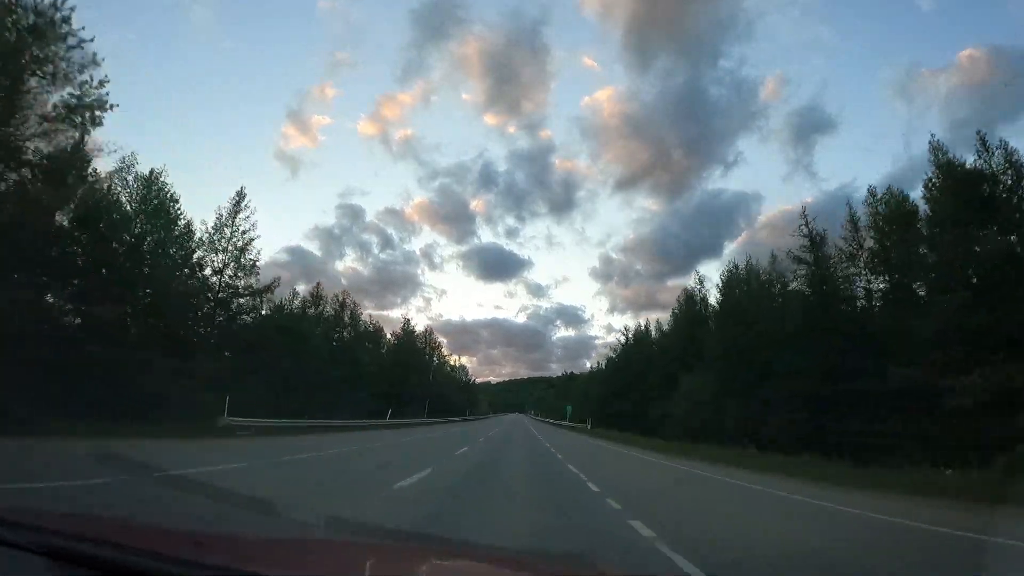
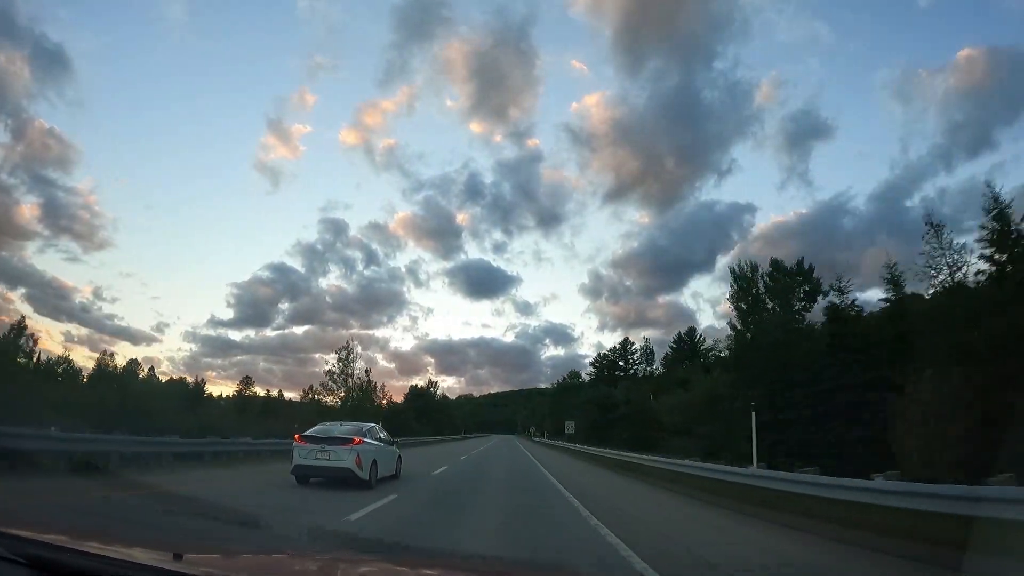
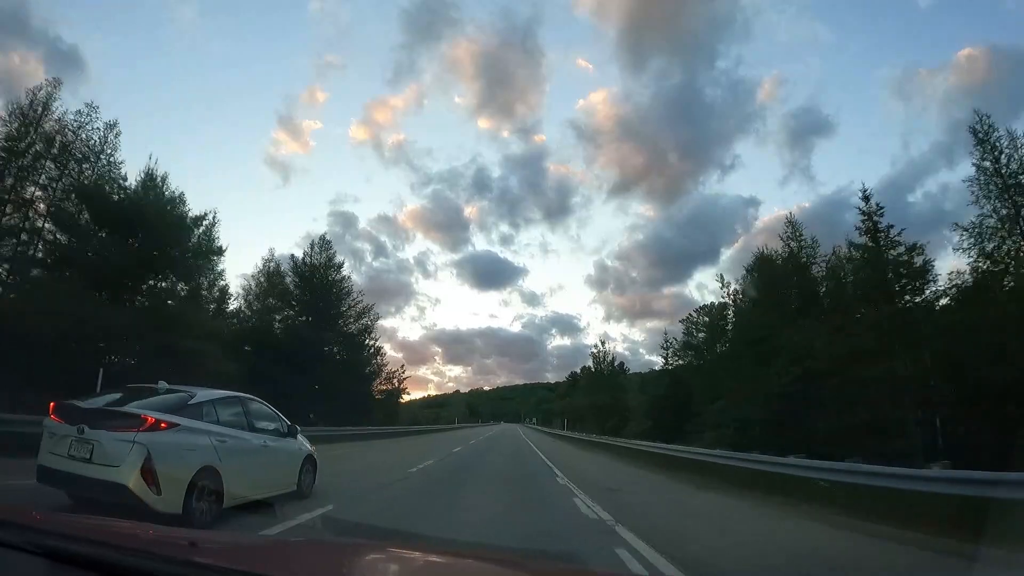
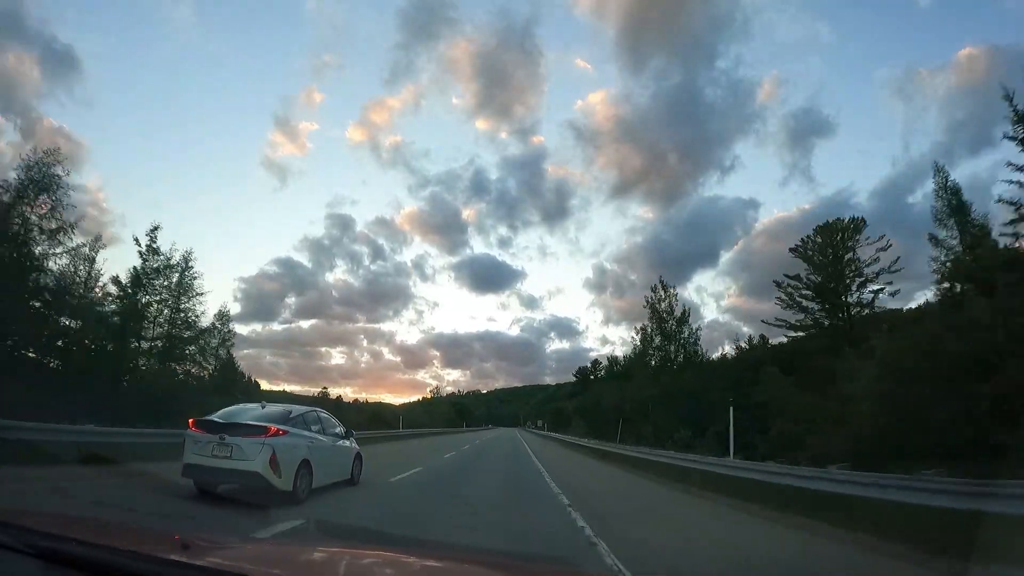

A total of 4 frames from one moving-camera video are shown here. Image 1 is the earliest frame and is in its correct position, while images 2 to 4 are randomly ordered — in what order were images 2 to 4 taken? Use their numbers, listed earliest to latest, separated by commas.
3, 4, 2
